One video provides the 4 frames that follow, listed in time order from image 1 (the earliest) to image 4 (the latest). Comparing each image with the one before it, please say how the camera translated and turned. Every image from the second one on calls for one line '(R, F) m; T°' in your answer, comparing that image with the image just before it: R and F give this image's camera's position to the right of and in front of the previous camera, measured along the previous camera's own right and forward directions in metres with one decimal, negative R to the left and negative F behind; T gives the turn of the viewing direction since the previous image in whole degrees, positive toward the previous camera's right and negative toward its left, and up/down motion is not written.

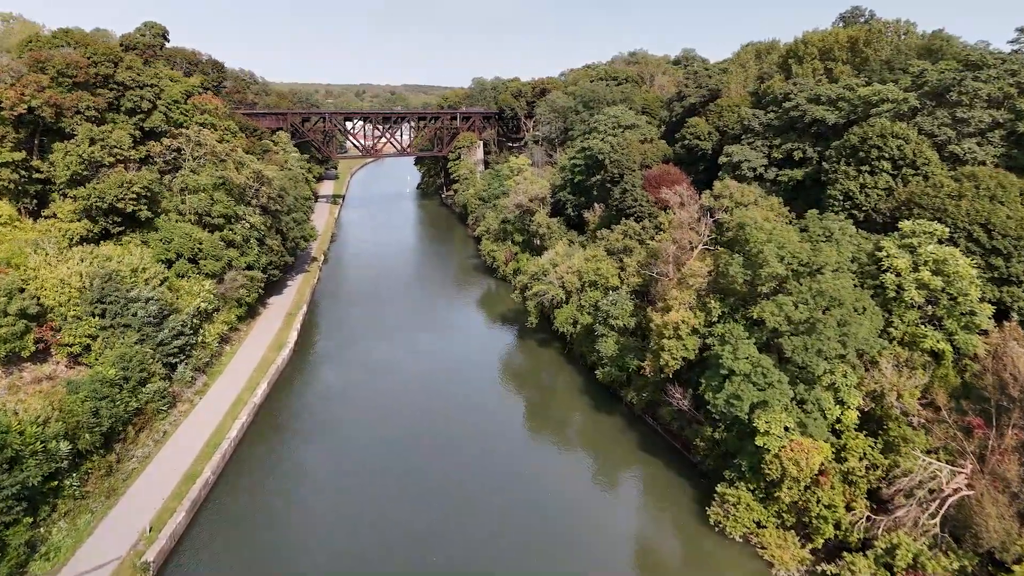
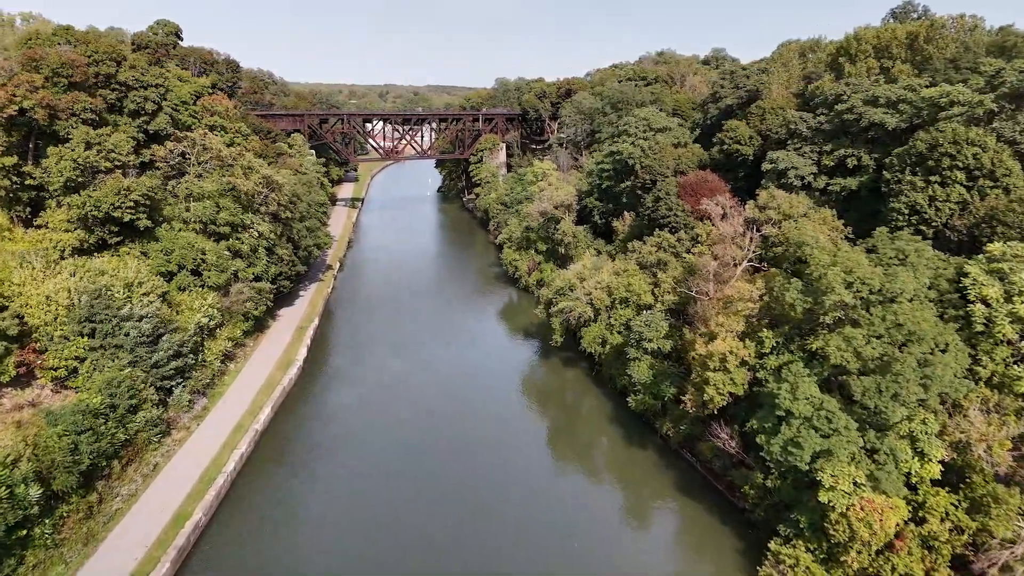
(-0.1, +2.0) m; -2°
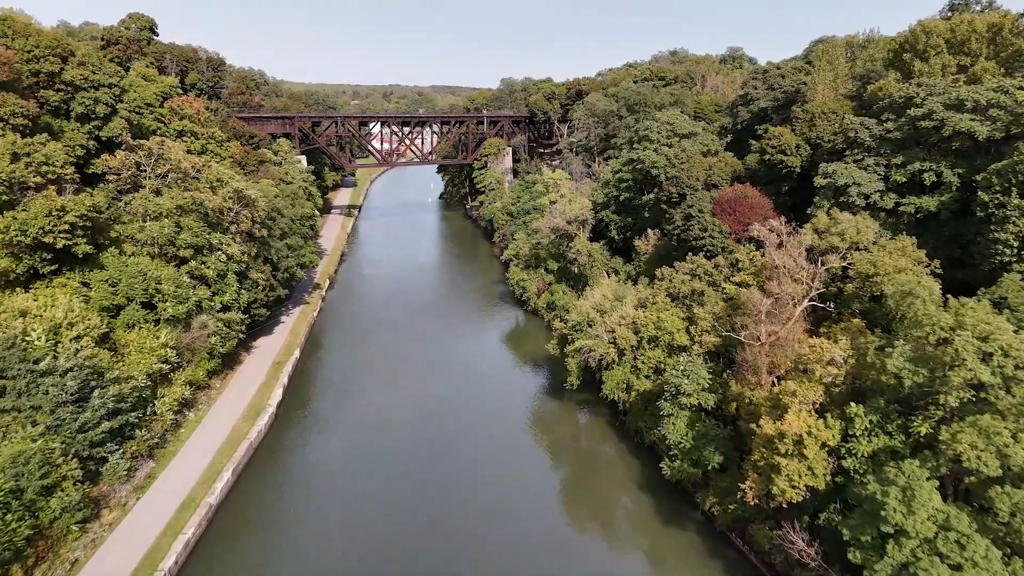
(-0.1, +3.8) m; 0°
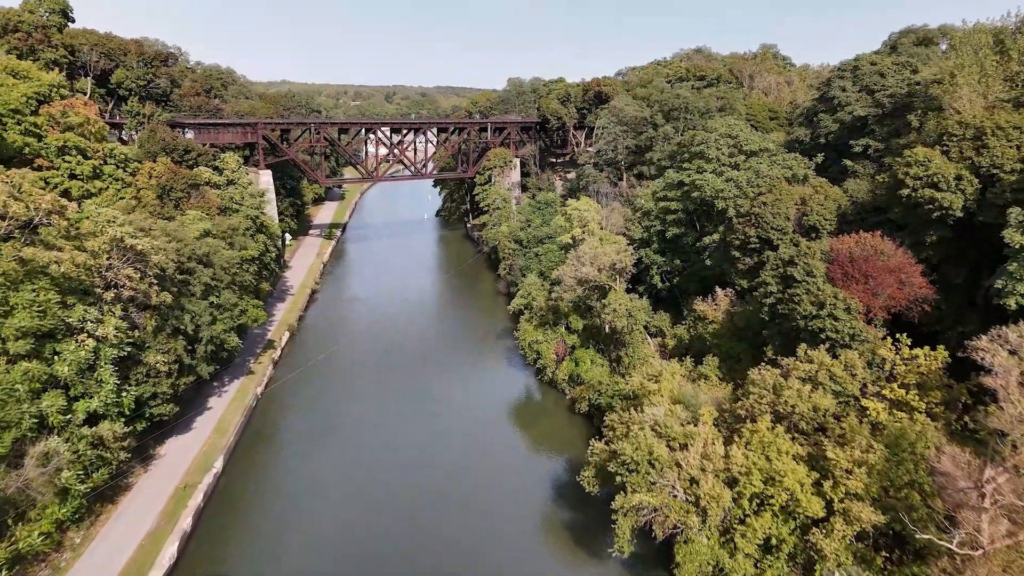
(-0.3, +8.0) m; 0°
